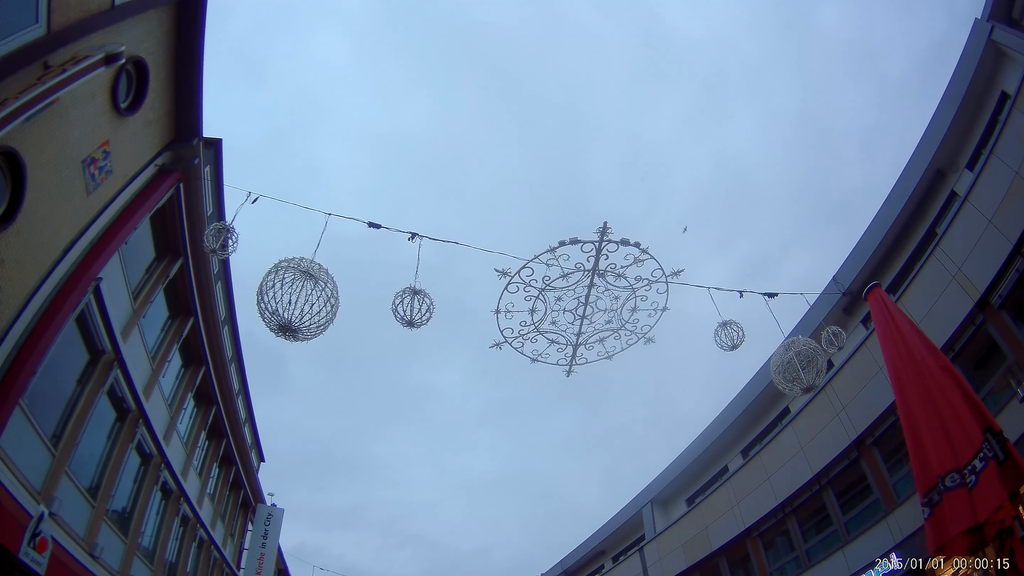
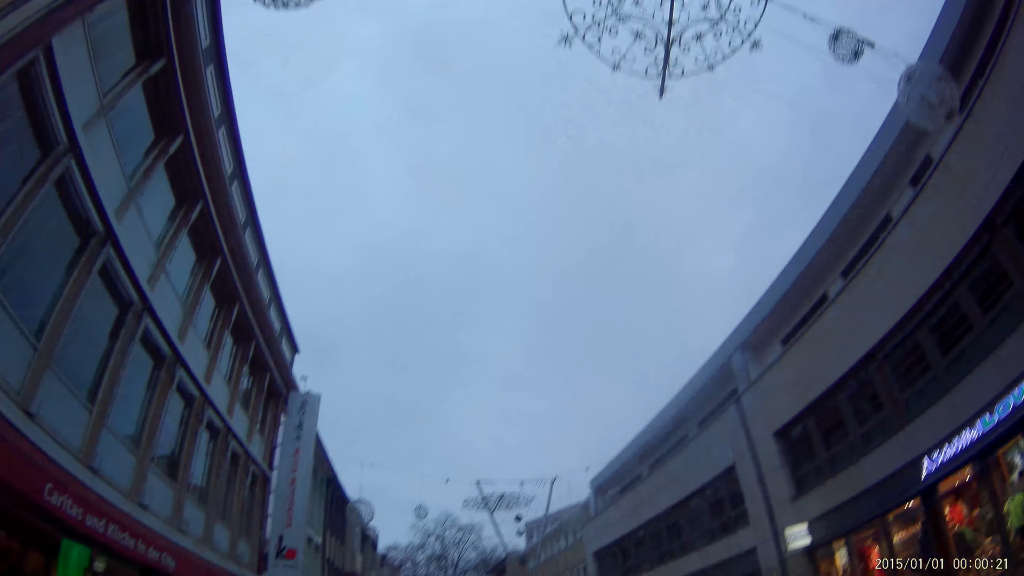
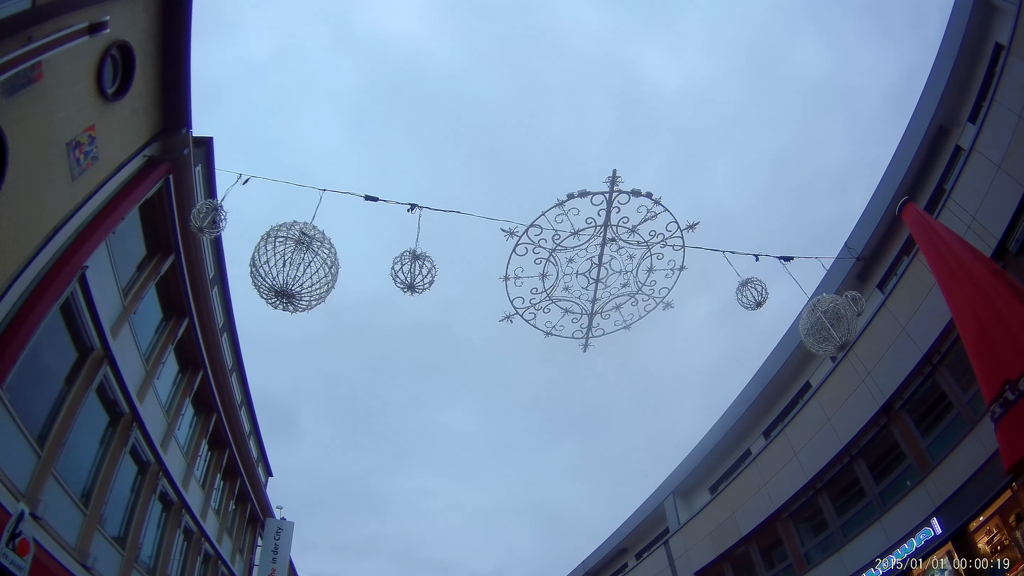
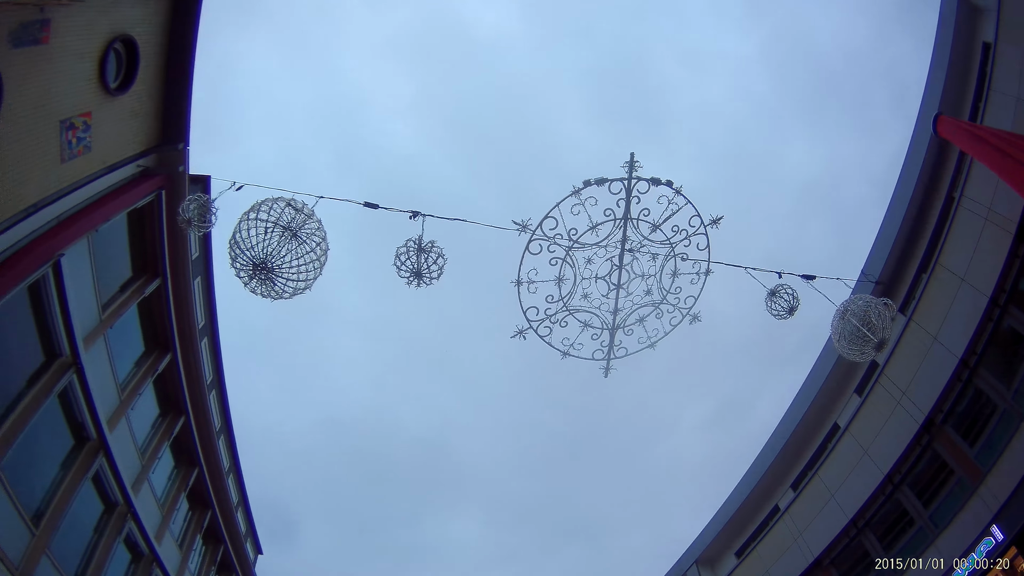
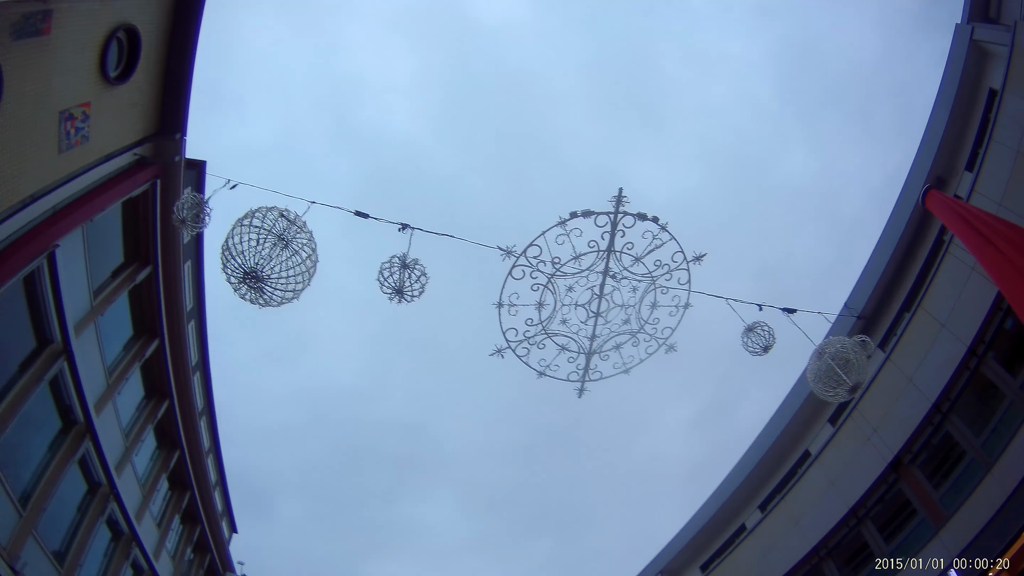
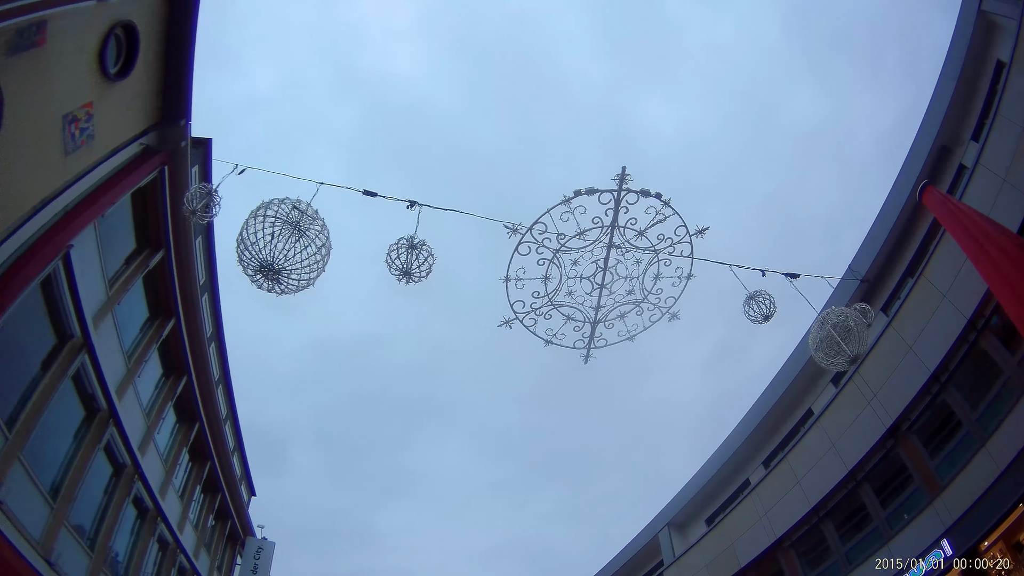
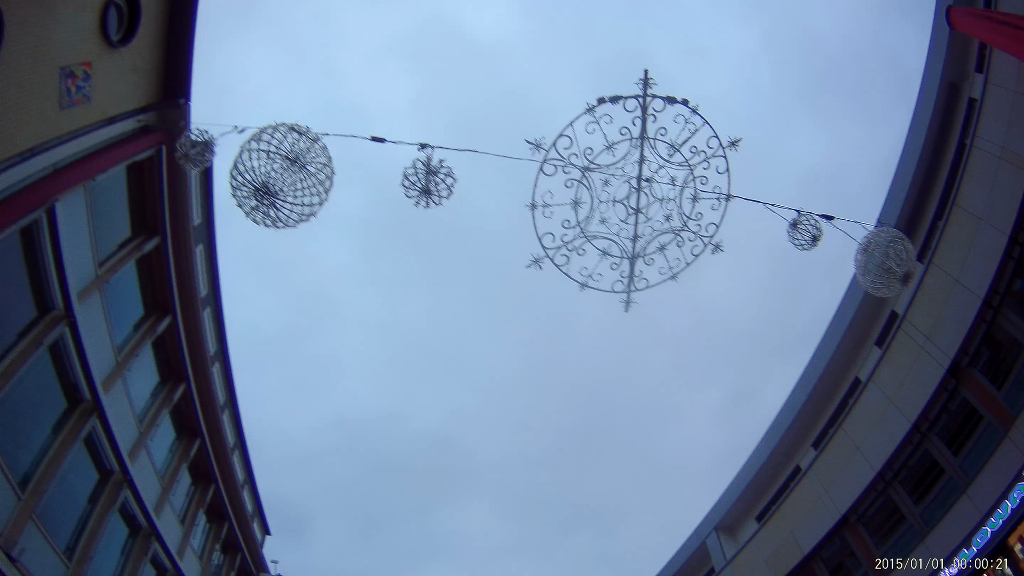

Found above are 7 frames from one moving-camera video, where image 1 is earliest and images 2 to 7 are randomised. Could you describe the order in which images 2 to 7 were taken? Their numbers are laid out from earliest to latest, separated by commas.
3, 6, 5, 4, 7, 2
